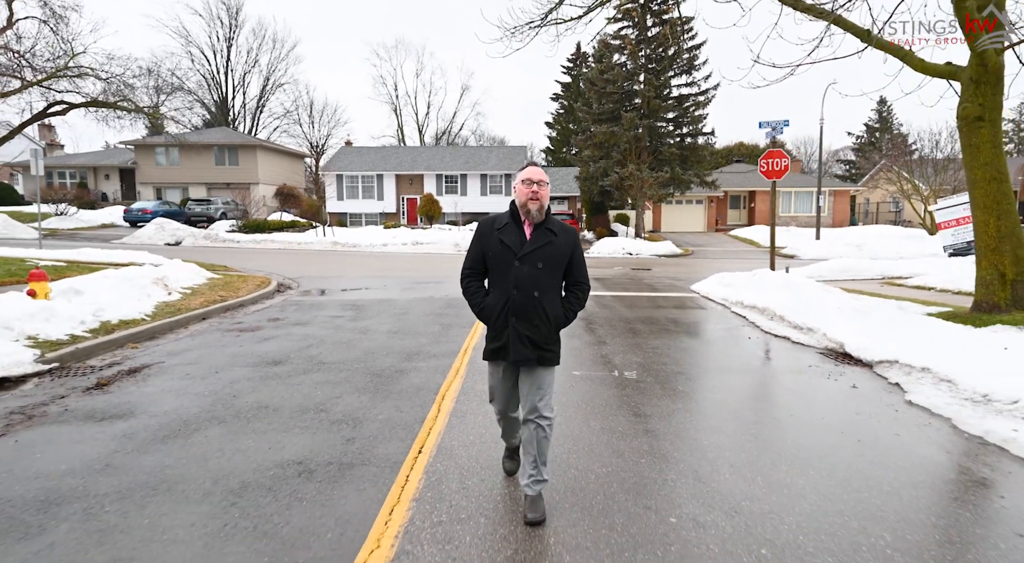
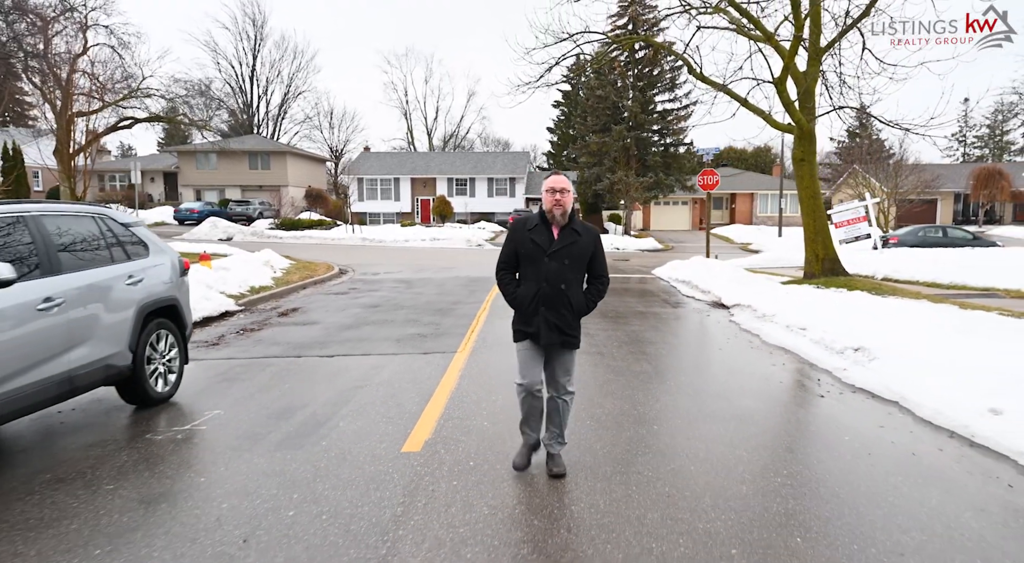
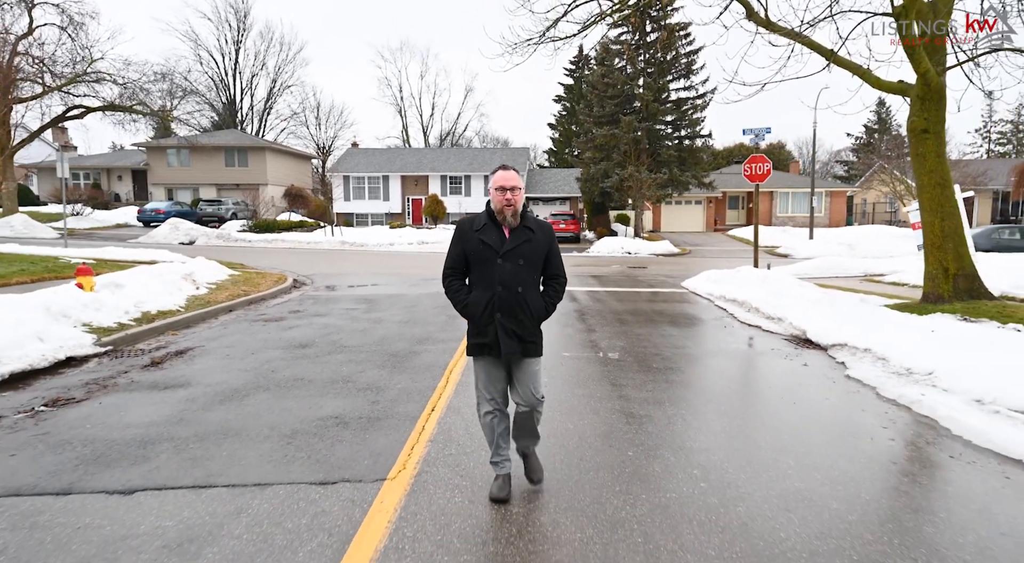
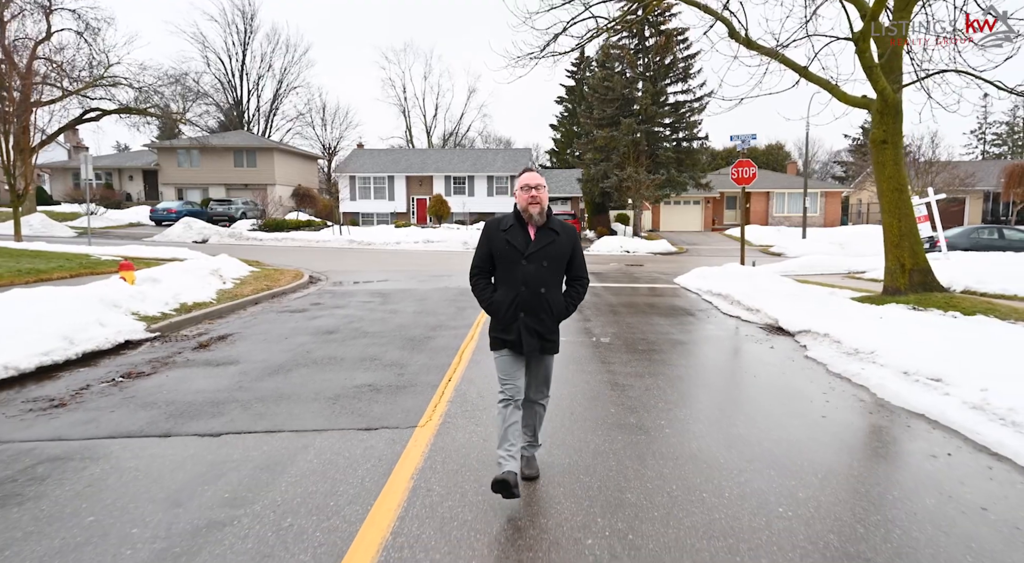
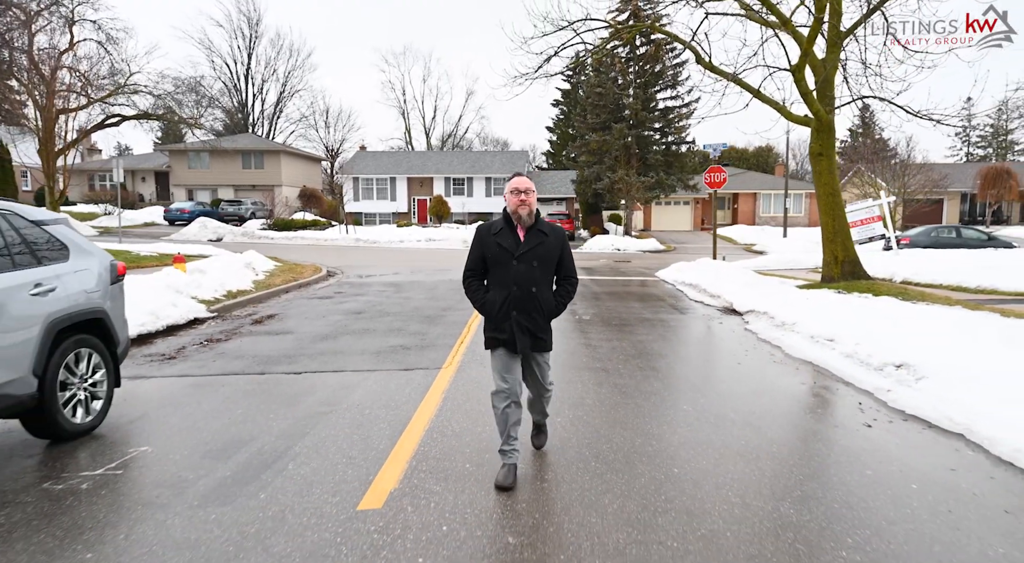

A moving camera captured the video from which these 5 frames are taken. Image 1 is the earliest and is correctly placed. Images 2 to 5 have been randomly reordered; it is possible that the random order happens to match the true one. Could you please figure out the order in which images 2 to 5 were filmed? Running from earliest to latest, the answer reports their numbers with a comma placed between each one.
3, 4, 5, 2
